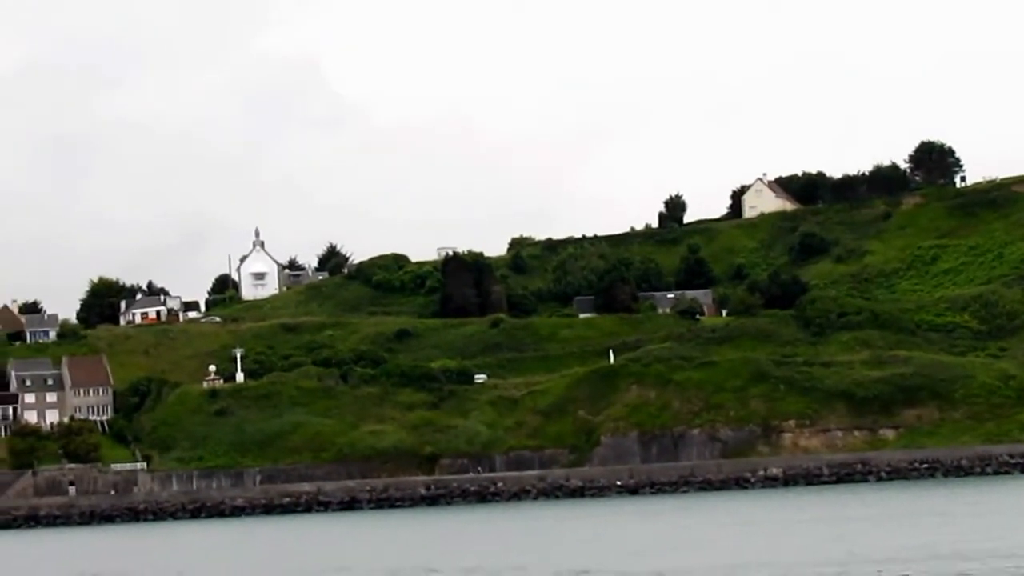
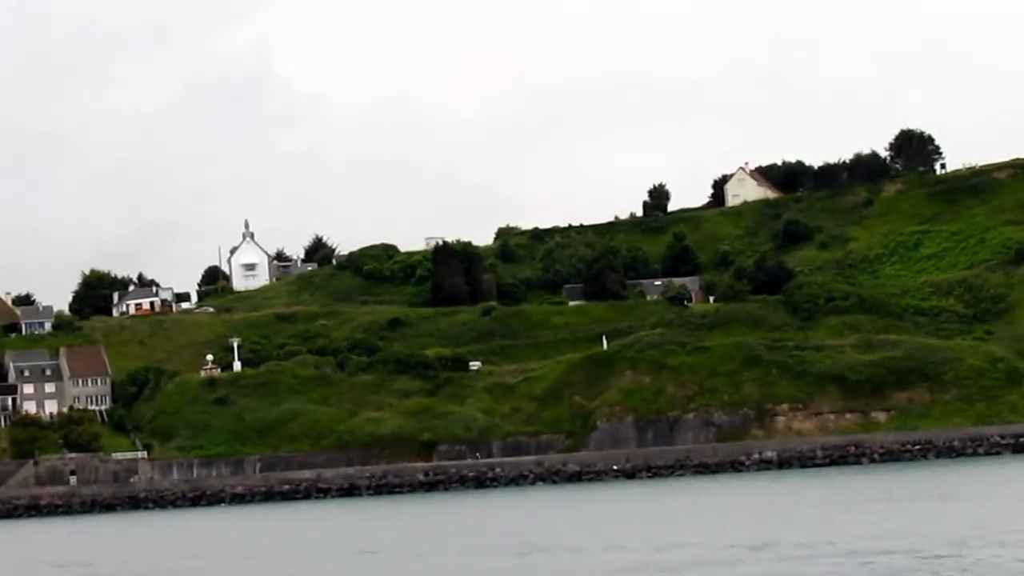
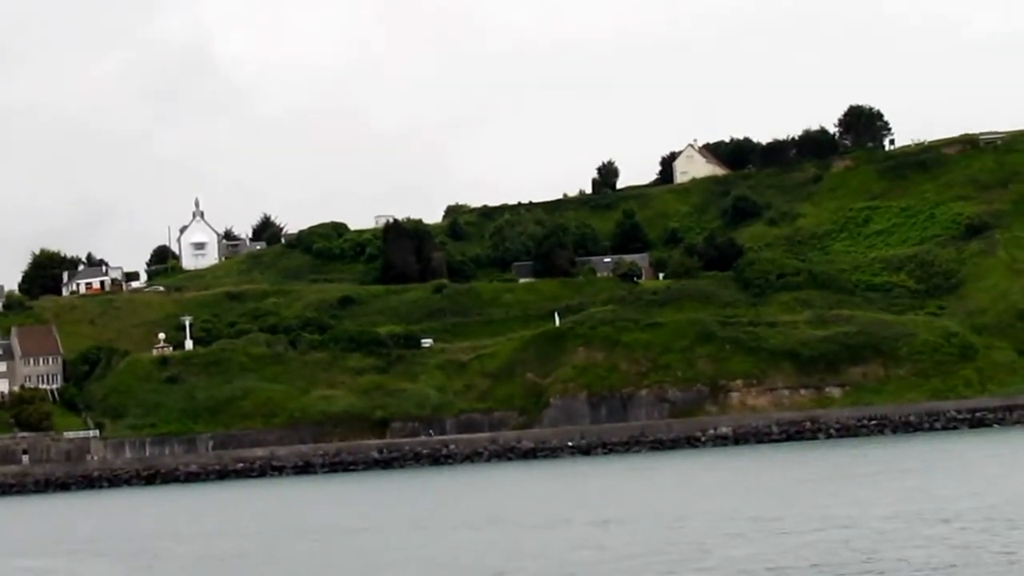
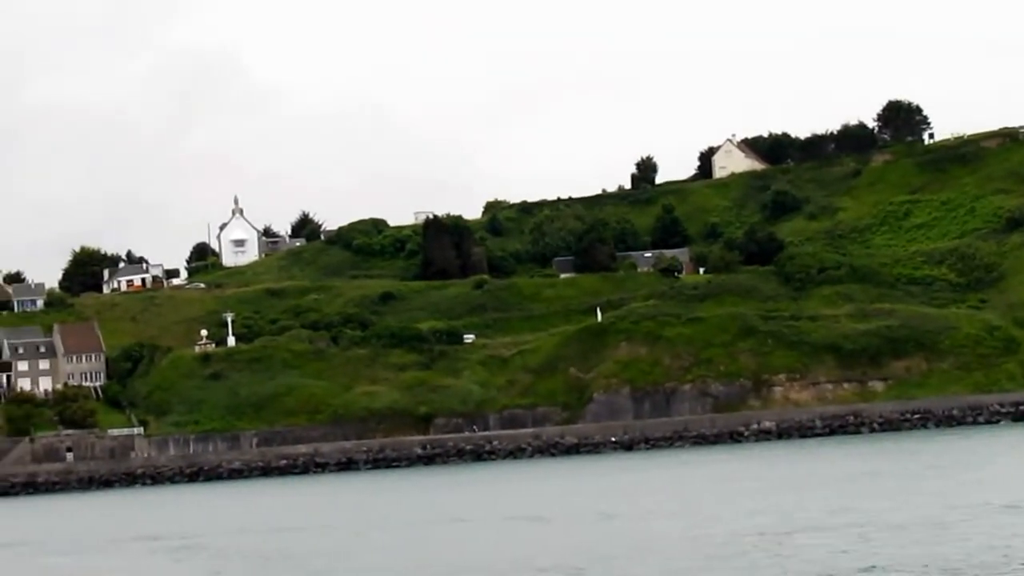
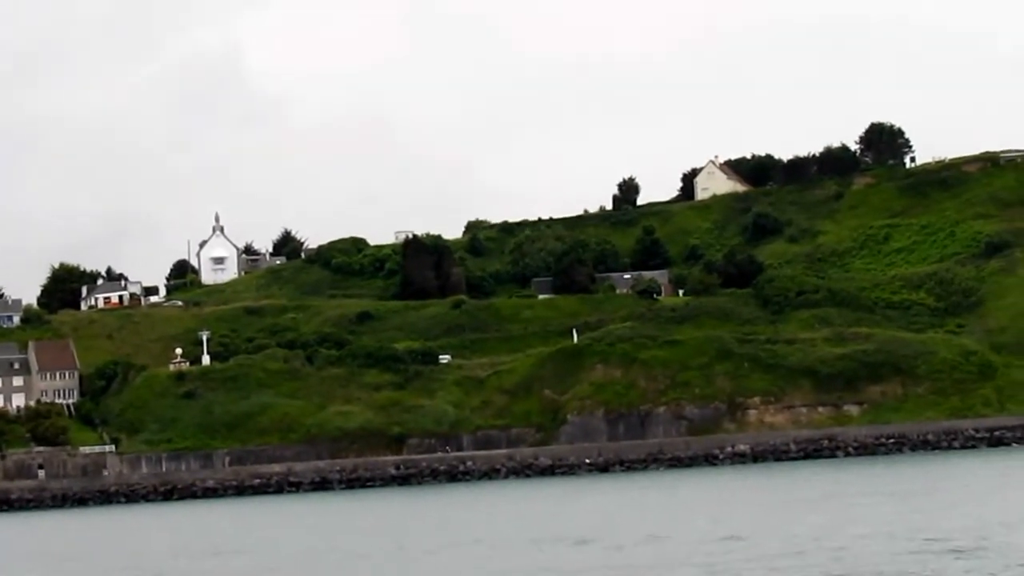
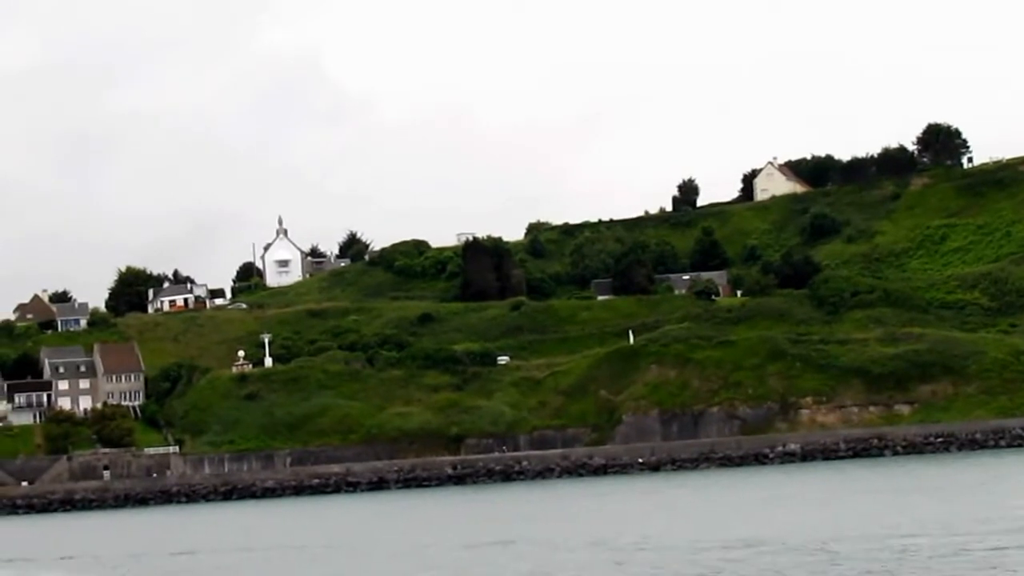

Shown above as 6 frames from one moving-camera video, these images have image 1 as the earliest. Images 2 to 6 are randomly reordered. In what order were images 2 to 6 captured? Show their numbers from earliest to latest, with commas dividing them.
6, 2, 5, 3, 4
